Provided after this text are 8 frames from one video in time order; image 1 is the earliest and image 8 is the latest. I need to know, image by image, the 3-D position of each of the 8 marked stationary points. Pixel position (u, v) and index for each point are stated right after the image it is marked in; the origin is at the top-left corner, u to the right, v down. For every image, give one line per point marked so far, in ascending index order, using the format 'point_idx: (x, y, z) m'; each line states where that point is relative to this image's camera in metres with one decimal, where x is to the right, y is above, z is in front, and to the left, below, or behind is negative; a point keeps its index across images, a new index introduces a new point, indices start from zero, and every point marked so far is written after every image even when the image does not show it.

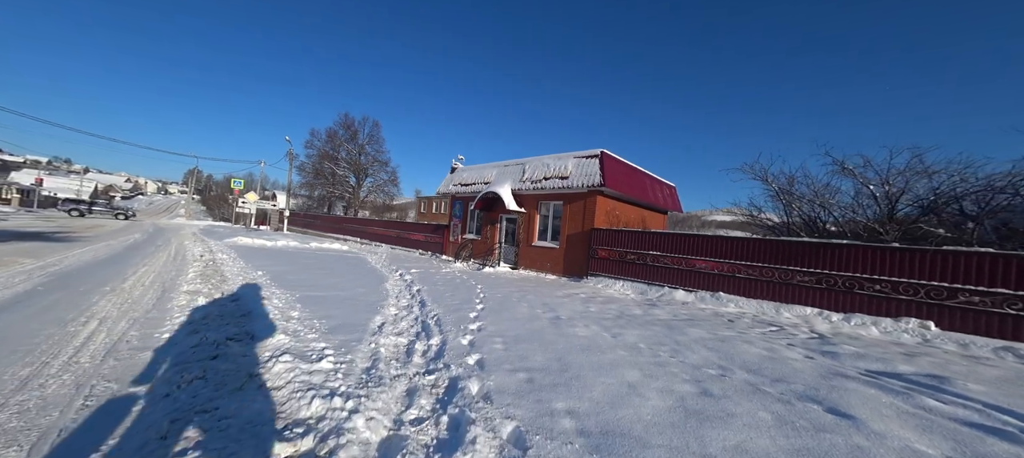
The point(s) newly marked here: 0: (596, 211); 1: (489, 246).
0: (+3.1, +0.6, +12.5) m
1: (-1.1, -0.8, +16.1) m
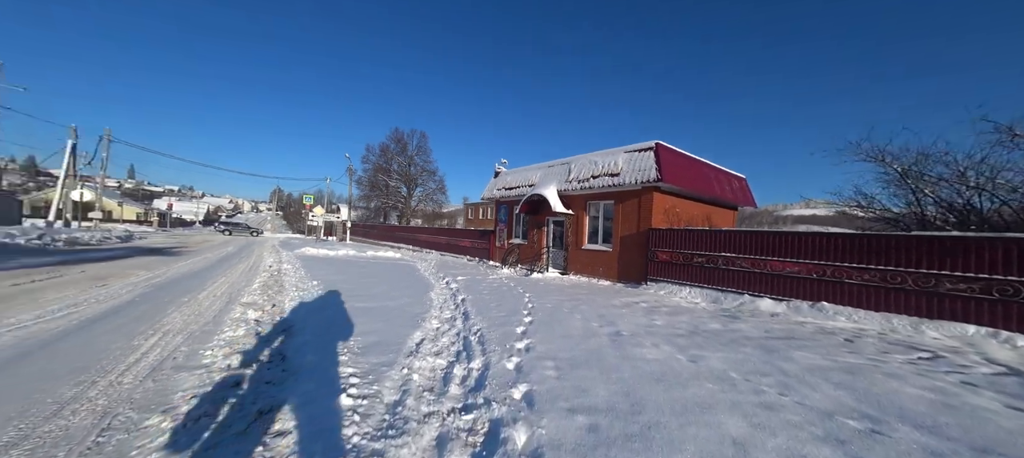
0: (+4.7, +0.6, +11.3) m
1: (+1.1, -1.0, +15.5) m
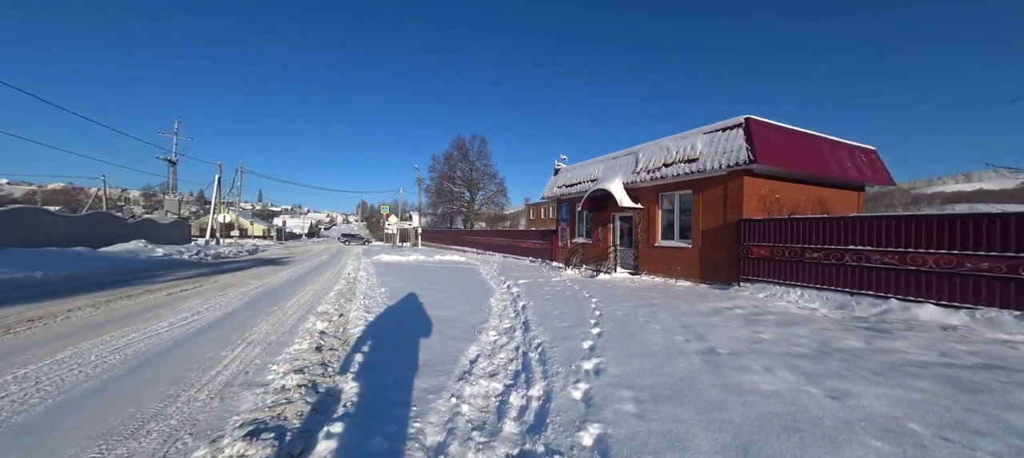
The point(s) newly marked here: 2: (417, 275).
0: (+6.6, +0.9, +9.7) m
1: (+3.8, -0.9, +14.5) m
2: (-3.6, -1.7, +12.3) m
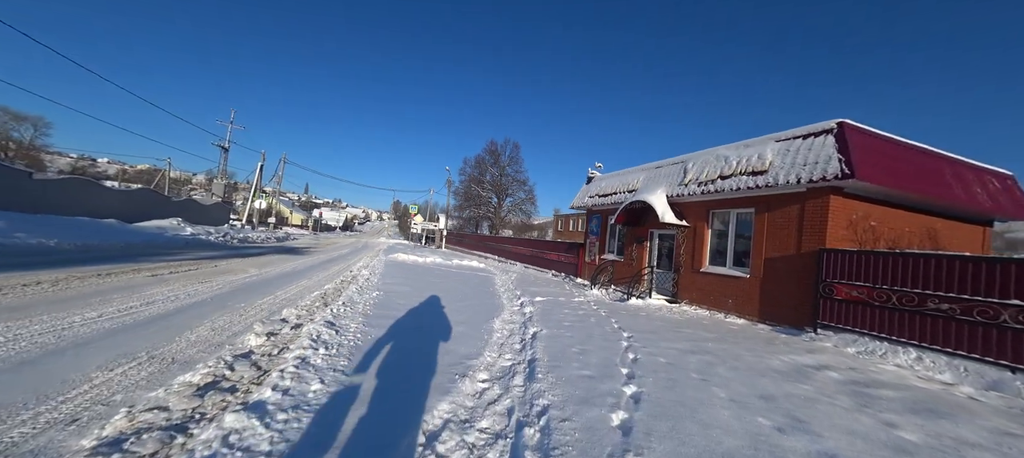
0: (+7.1, +0.2, +7.8) m
1: (+4.6, -1.6, +12.8) m
2: (-3.0, -1.6, +11.2) m
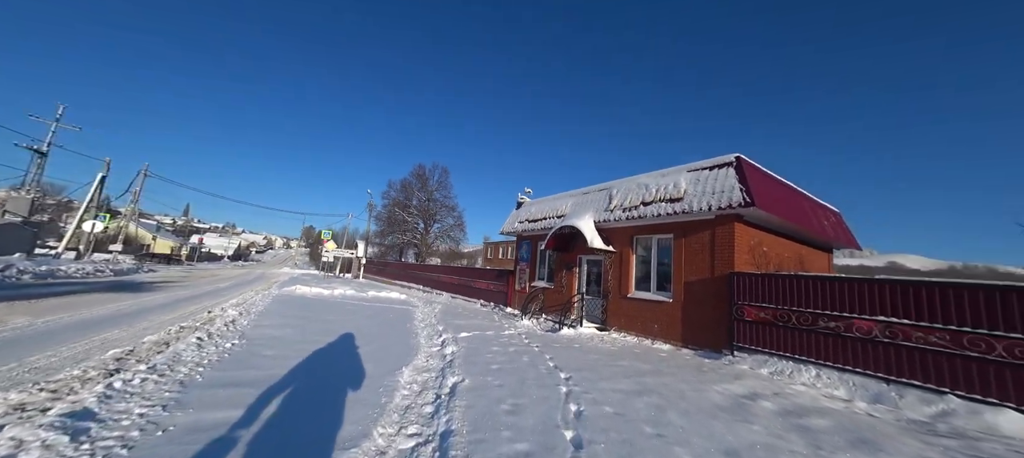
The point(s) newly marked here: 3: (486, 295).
0: (+5.4, -0.4, +8.3) m
1: (+1.9, -2.5, +12.5) m
2: (-5.2, -2.4, +9.3) m
3: (-1.4, -3.4, +17.6) m
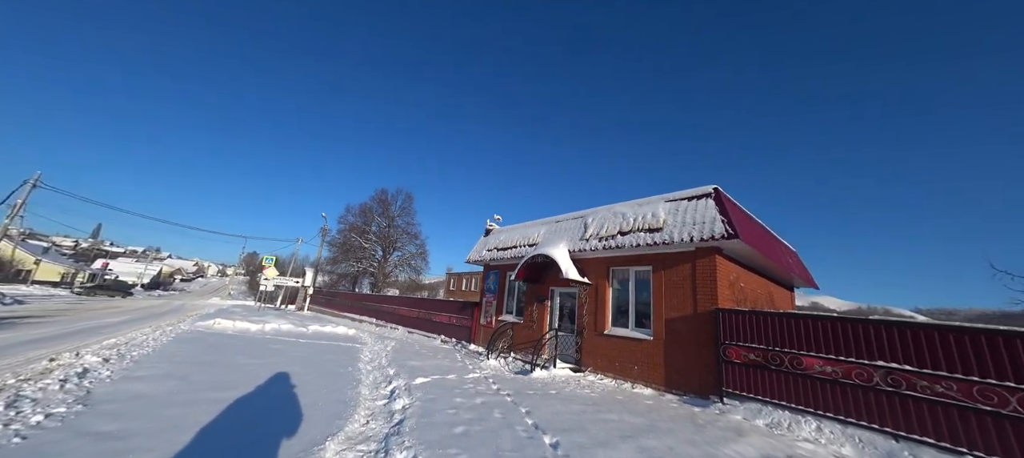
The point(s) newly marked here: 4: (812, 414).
0: (+4.7, -1.2, +7.8) m
1: (+0.8, -3.5, +11.4) m
2: (-6.0, -2.9, +7.6) m
3: (-3.1, -4.8, +16.1) m
4: (+5.3, -3.2, +6.0) m
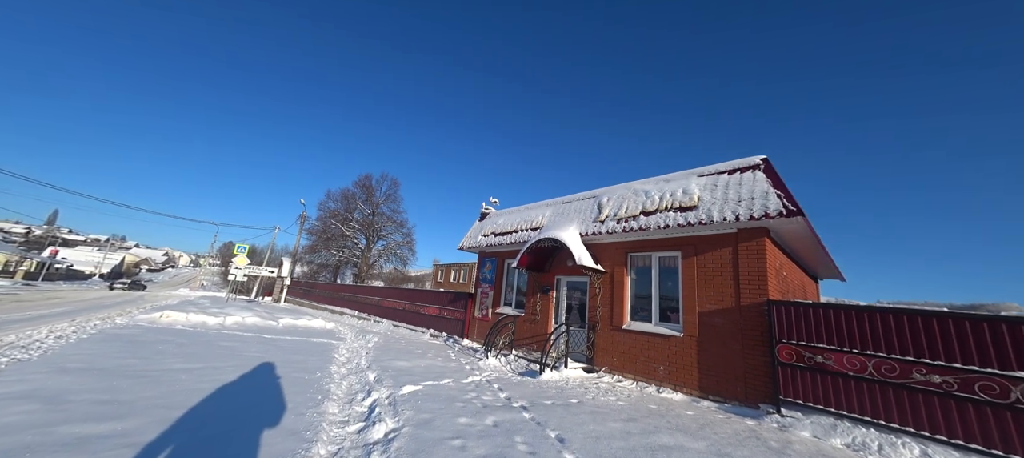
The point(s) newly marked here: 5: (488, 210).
0: (+4.9, -0.7, +6.6) m
1: (+0.8, -2.9, +10.1) m
2: (-5.8, -2.3, +6.0) m
3: (-3.2, -4.0, +14.6) m
4: (+5.5, -2.8, +4.9) m
5: (-1.0, +0.8, +14.1) m
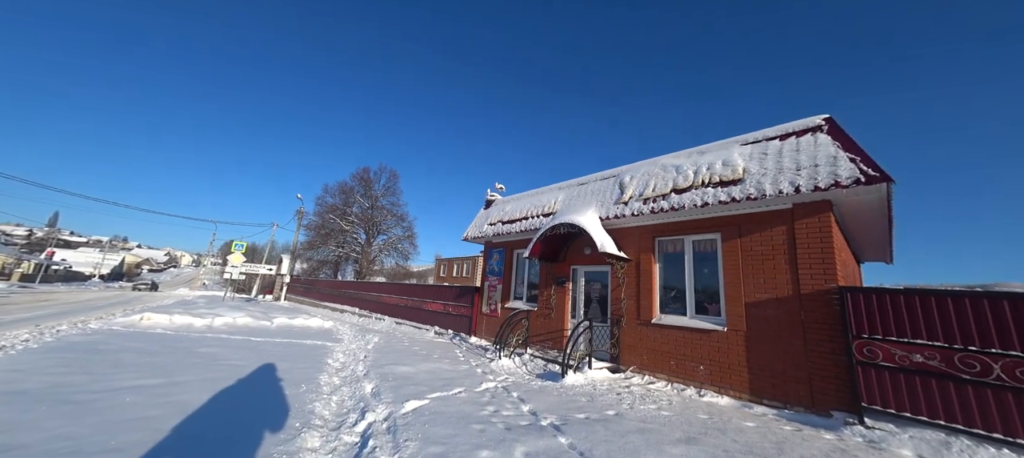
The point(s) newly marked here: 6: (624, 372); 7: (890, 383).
0: (+5.2, -0.3, +5.5) m
1: (+1.2, -2.5, +9.1) m
2: (-5.4, -2.1, +5.0) m
3: (-2.8, -3.6, +13.7) m
4: (+5.9, -2.4, +3.9) m
5: (-0.7, +1.2, +13.1) m
6: (+2.5, -3.2, +7.6) m
7: (+5.1, -2.1, +4.7) m
